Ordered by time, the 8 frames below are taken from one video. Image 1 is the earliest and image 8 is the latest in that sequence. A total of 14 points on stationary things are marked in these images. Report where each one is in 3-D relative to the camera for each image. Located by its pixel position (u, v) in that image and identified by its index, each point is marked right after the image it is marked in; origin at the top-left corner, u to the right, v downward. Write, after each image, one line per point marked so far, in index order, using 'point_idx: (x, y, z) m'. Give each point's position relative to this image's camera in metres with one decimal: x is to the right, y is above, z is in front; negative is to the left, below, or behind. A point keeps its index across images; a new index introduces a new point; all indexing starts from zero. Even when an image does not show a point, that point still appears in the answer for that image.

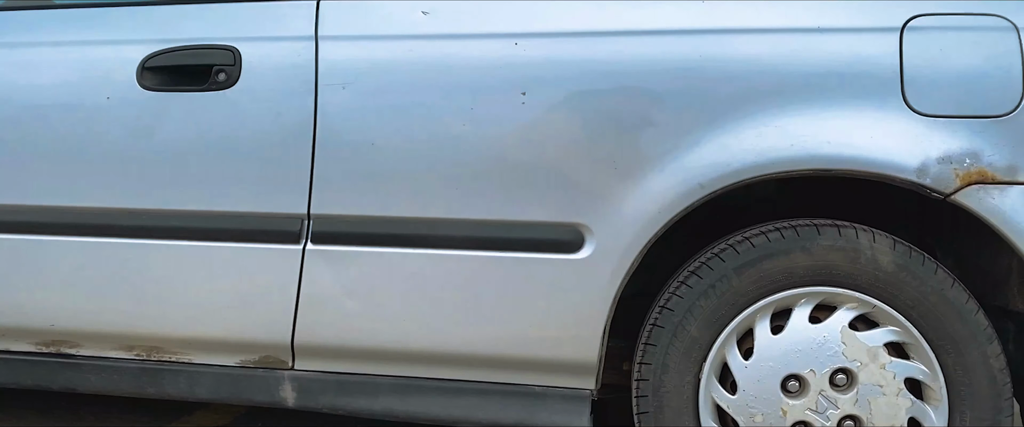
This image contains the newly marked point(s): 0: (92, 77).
0: (-0.8, +0.2, +1.4) m
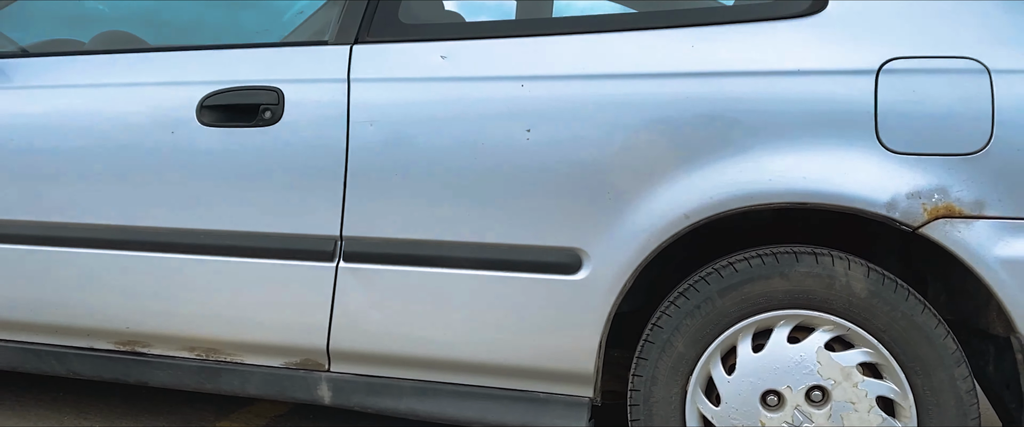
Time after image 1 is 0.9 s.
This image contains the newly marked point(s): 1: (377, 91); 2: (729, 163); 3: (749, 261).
0: (-0.7, +0.2, +1.7) m
1: (-0.3, +0.2, +1.6) m
2: (+0.4, +0.1, +1.4) m
3: (+0.4, -0.1, +1.4) m
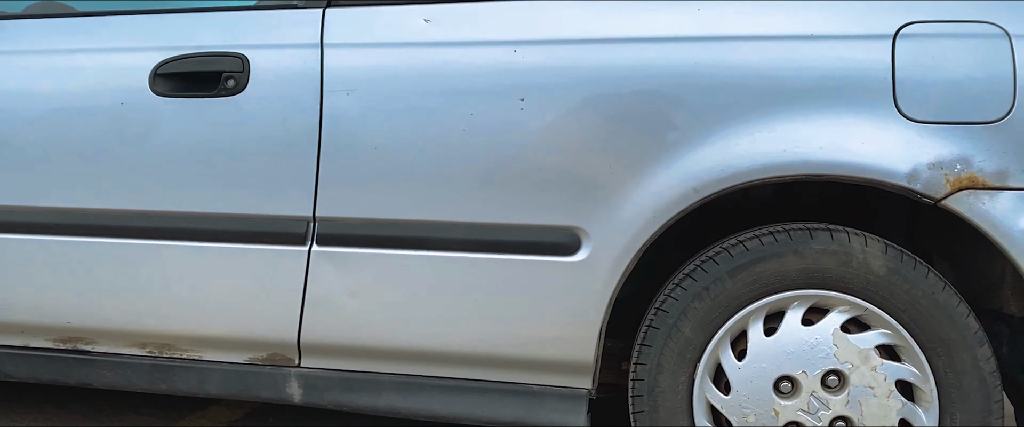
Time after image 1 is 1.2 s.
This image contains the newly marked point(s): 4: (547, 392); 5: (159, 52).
0: (-0.8, +0.2, +1.5) m
1: (-0.3, +0.3, +1.4) m
2: (+0.4, +0.1, +1.3) m
3: (+0.4, 0.0, +1.4) m
4: (+0.1, -0.3, +1.5) m
5: (-0.7, +0.3, +1.5) m
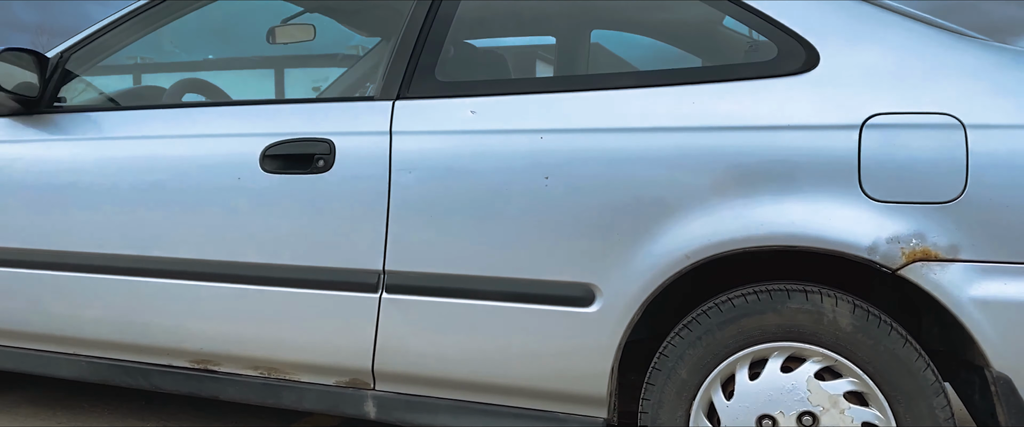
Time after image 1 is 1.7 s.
0: (-0.7, +0.1, +1.9) m
1: (-0.2, +0.2, +1.8) m
2: (+0.4, 0.0, +1.6) m
3: (+0.5, -0.2, +1.6) m
4: (+0.1, -0.5, +1.8) m
5: (-0.6, +0.2, +1.9) m
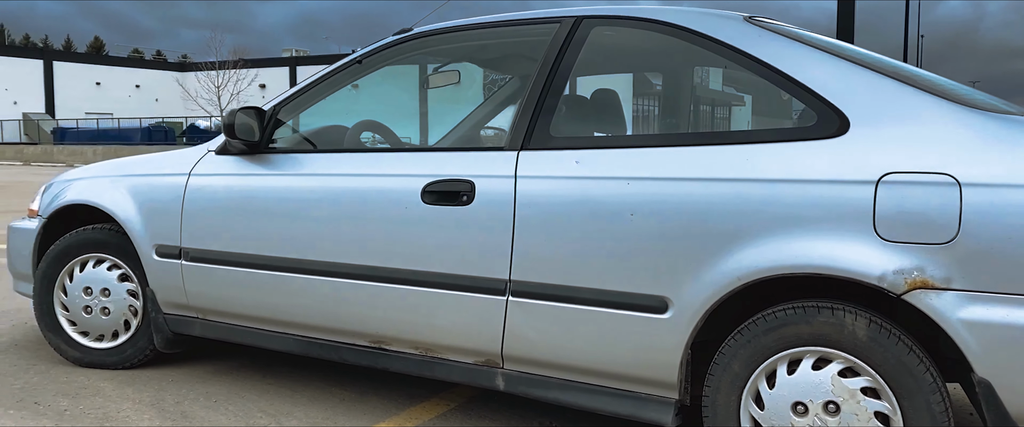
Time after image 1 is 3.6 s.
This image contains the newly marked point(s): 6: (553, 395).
0: (-0.4, +0.1, +2.5) m
1: (+0.1, +0.1, +2.4) m
2: (+0.7, -0.1, +2.1) m
3: (+0.7, -0.3, +2.1) m
4: (+0.4, -0.5, +2.3) m
5: (-0.3, +0.1, +2.5) m
6: (+0.1, -0.6, +2.4) m
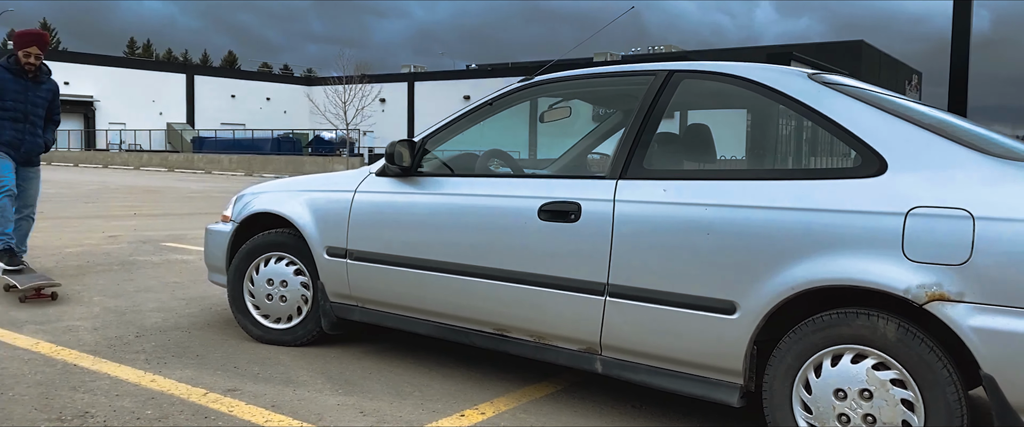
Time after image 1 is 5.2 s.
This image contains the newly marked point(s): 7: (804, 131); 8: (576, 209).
0: (0.0, 0.0, +3.2) m
1: (+0.4, 0.0, +2.9) m
2: (+1.0, -0.2, +2.6) m
3: (+1.0, -0.3, +2.6) m
4: (+0.7, -0.6, +2.8) m
5: (+0.1, +0.1, +3.2) m
6: (+0.5, -0.6, +3.0) m
7: (+1.0, +0.3, +2.8) m
8: (+0.3, 0.0, +3.1) m
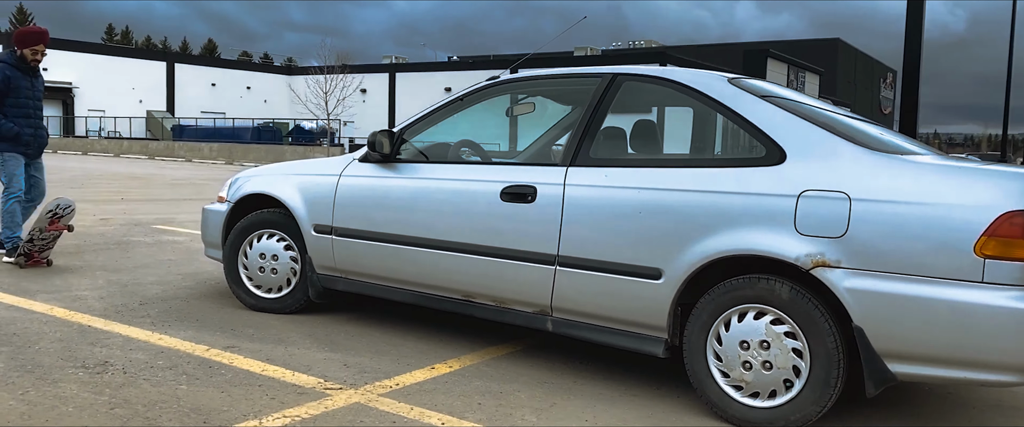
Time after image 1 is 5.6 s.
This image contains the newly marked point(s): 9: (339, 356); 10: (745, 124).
0: (-0.1, +0.1, +3.7) m
1: (+0.3, +0.1, +3.5) m
2: (+0.8, -0.1, +3.1) m
3: (+0.9, -0.3, +3.1) m
4: (+0.6, -0.5, +3.3) m
5: (0.0, +0.1, +3.6) m
6: (+0.3, -0.5, +3.5) m
7: (+0.9, +0.4, +3.3) m
8: (+0.1, +0.1, +3.6) m
9: (-0.8, -0.7, +3.8) m
10: (+0.9, +0.4, +3.2) m
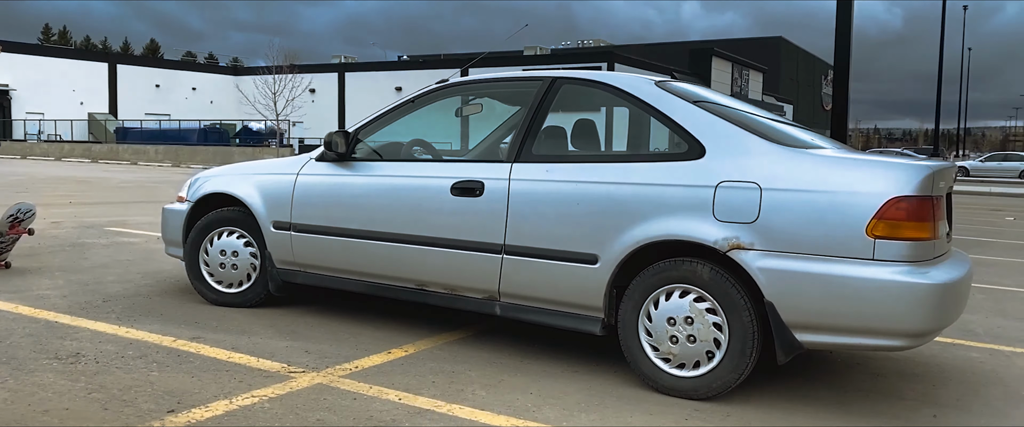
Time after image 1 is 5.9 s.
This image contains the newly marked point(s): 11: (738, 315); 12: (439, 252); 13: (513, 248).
0: (-0.4, +0.1, +4.0) m
1: (0.0, +0.1, +3.8) m
2: (+0.6, 0.0, +3.4) m
3: (+0.7, -0.2, +3.4) m
4: (+0.4, -0.5, +3.7) m
5: (-0.3, +0.2, +3.9) m
6: (+0.1, -0.5, +3.8) m
7: (+0.6, +0.4, +3.7) m
8: (-0.2, +0.1, +3.9) m
9: (-1.1, -0.7, +4.0) m
10: (+0.7, +0.4, +3.6) m
11: (+0.9, -0.4, +3.3) m
12: (-0.4, -0.2, +4.0) m
13: (0.0, -0.2, +3.8) m
